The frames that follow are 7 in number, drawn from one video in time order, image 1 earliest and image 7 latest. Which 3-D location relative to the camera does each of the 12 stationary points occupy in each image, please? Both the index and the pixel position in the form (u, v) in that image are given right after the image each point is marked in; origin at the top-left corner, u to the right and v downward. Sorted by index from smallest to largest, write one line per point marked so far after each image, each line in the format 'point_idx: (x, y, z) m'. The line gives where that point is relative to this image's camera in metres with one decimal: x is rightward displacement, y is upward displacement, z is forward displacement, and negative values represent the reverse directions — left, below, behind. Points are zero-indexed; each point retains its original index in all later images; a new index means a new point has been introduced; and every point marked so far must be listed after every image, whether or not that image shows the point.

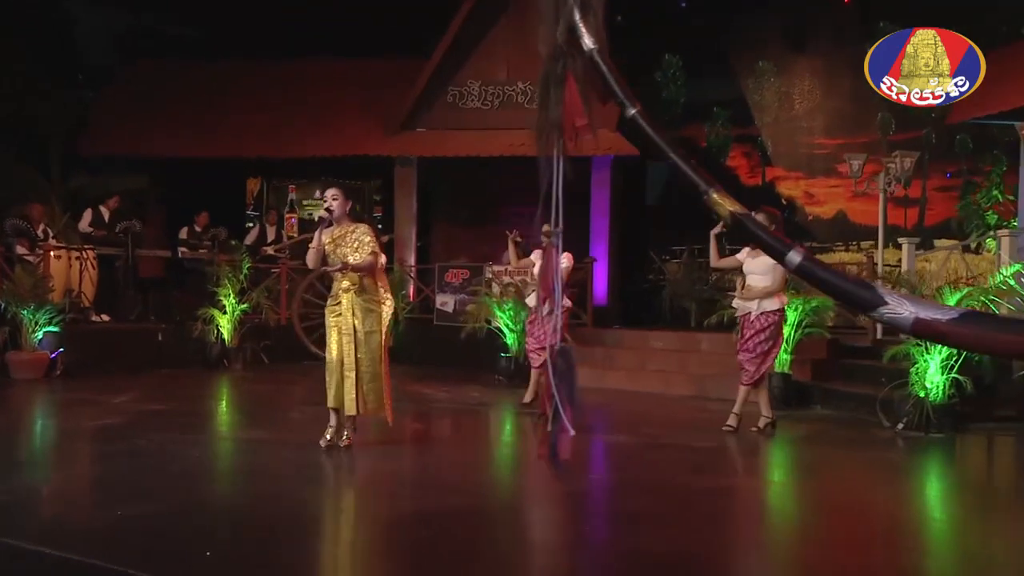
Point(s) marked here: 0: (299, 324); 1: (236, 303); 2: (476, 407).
0: (-1.4, -0.2, +11.1) m
1: (-1.8, -0.1, +10.9) m
2: (-0.2, -0.7, +9.8) m
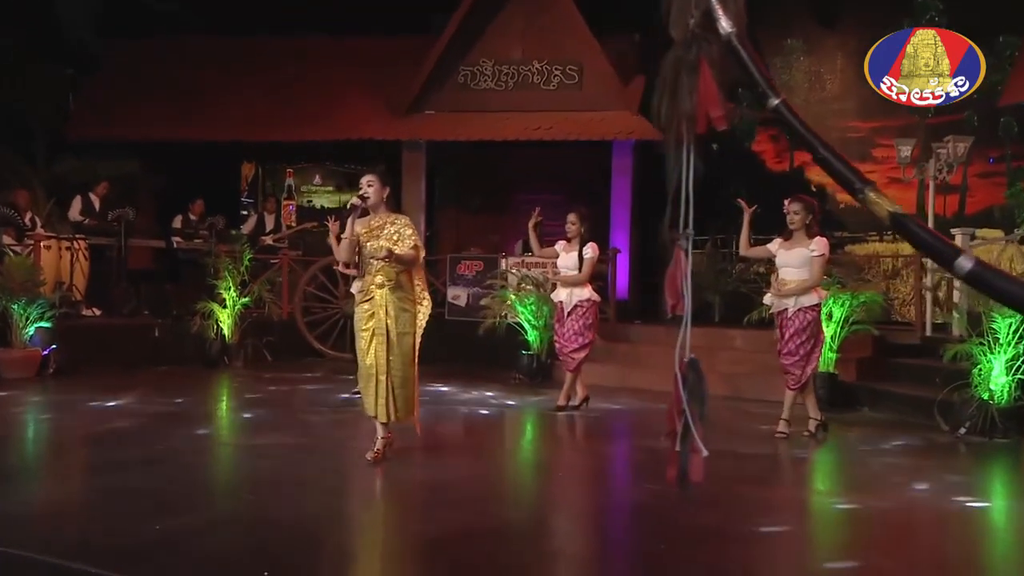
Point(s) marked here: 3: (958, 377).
0: (-1.3, -0.2, +10.4) m
1: (-1.7, -0.1, +10.2) m
2: (-0.1, -0.7, +9.2) m
3: (+2.4, -0.5, +8.6) m
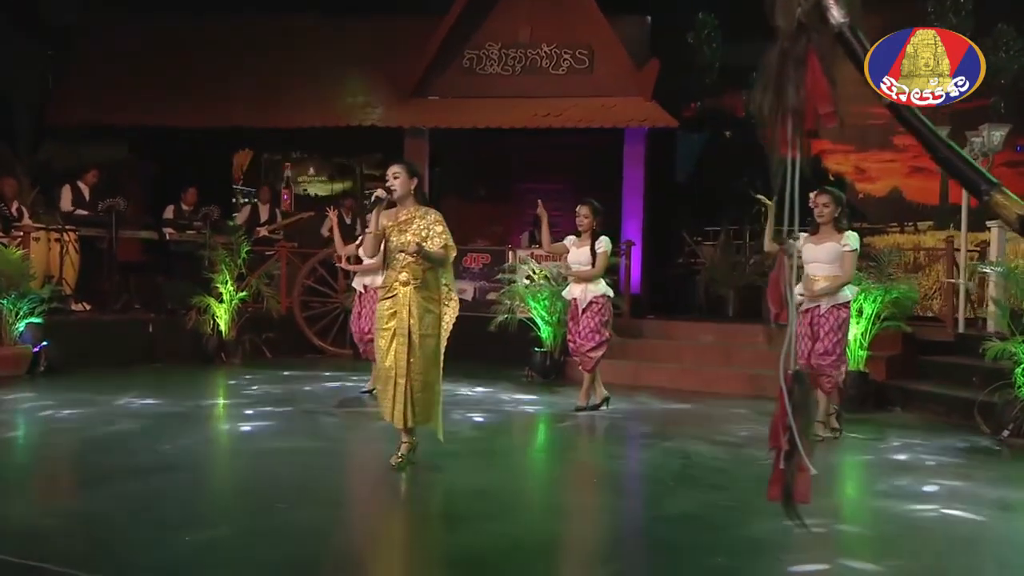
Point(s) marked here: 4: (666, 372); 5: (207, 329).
0: (-1.3, -0.2, +10.0) m
1: (-1.7, 0.0, +9.7) m
2: (0.0, -0.6, +8.8) m
3: (+2.5, -0.4, +8.3) m
4: (+0.9, -0.5, +9.4) m
5: (-1.8, -0.2, +9.8) m
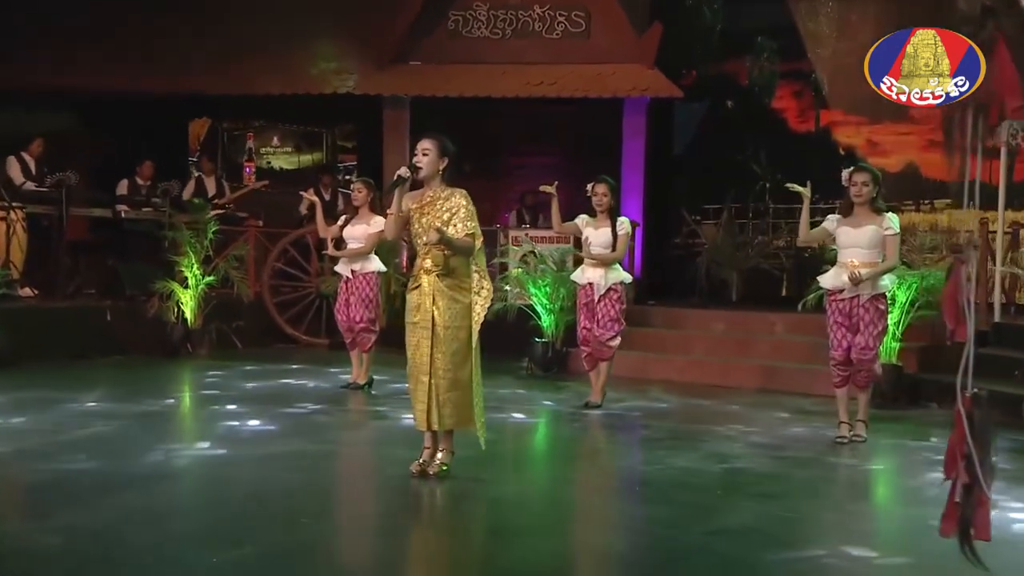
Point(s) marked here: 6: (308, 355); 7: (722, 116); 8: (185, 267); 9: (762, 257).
0: (-1.3, -0.1, +9.1) m
1: (-1.7, +0.1, +8.8) m
2: (+0.1, -0.6, +8.0) m
3: (+2.5, -0.4, +7.6) m
4: (+0.9, -0.4, +8.6) m
5: (-1.9, -0.2, +8.9) m
6: (-1.2, -0.4, +9.3) m
7: (+1.4, +1.1, +10.4) m
8: (-1.8, +0.1, +8.8) m
9: (+1.5, +0.2, +9.6) m
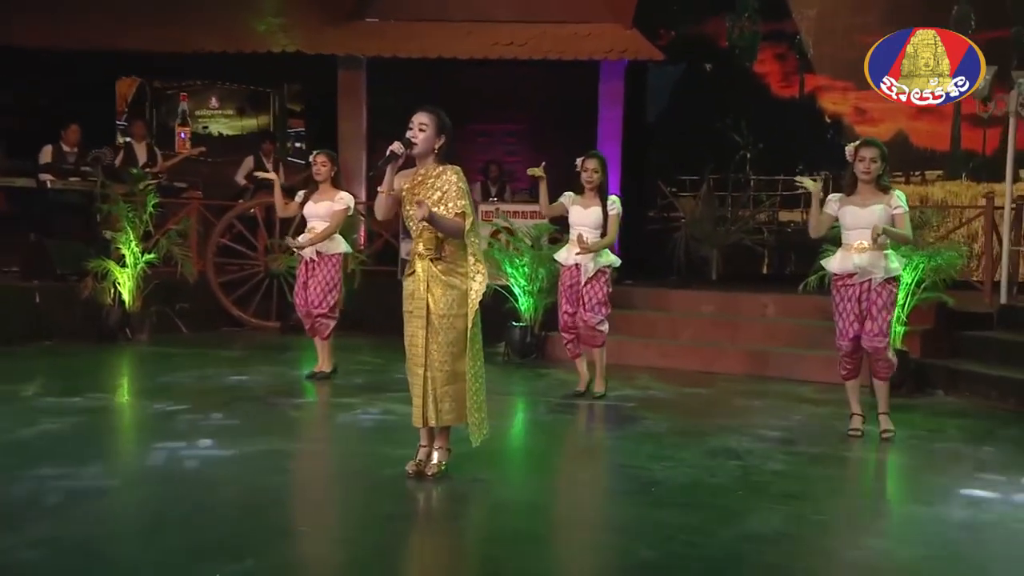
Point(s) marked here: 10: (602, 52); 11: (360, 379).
0: (-1.5, 0.0, +8.3) m
1: (-1.8, +0.2, +8.0) m
2: (0.0, -0.5, +7.3) m
3: (+2.4, -0.3, +7.1) m
4: (+0.8, -0.3, +8.0) m
5: (-2.0, -0.1, +8.0) m
6: (-1.3, -0.3, +8.5) m
7: (+1.1, +1.3, +9.7) m
8: (-1.9, +0.2, +8.0) m
9: (+1.3, +0.3, +9.0) m
10: (+0.5, +1.2, +8.5) m
11: (-0.7, -0.4, +7.5) m
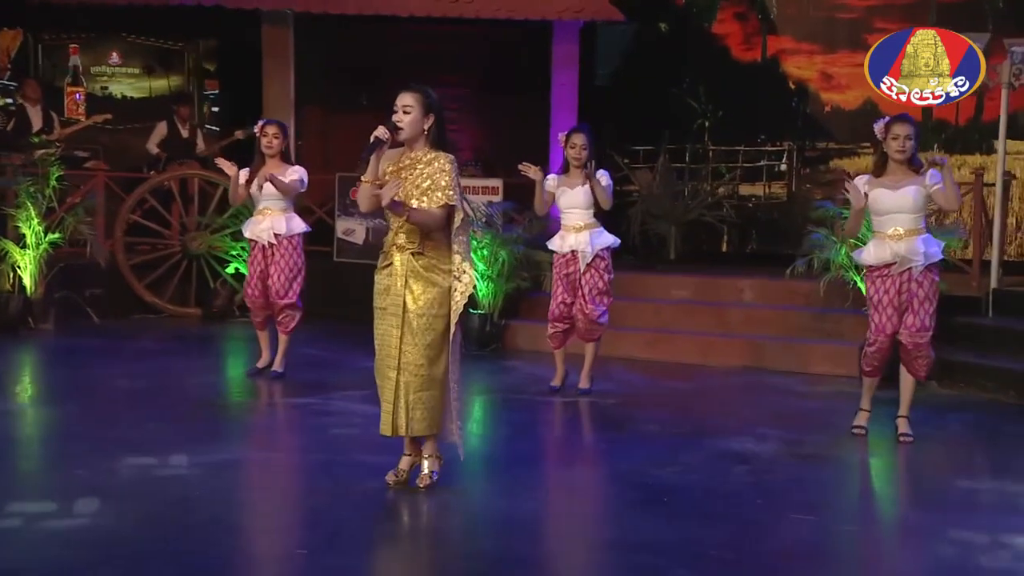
0: (-1.7, +0.1, +7.4) m
1: (-2.0, +0.2, +7.1) m
2: (-0.2, -0.4, +6.6) m
3: (+2.3, -0.2, +6.5) m
4: (+0.5, -0.2, +7.3) m
5: (-2.2, 0.0, +7.1) m
6: (-1.6, -0.2, +7.6) m
7: (+0.8, +1.4, +9.0) m
8: (-2.1, +0.3, +7.1) m
9: (+1.0, +0.4, +8.3) m
10: (+0.2, +1.3, +7.7) m
11: (-0.9, -0.4, +6.7) m
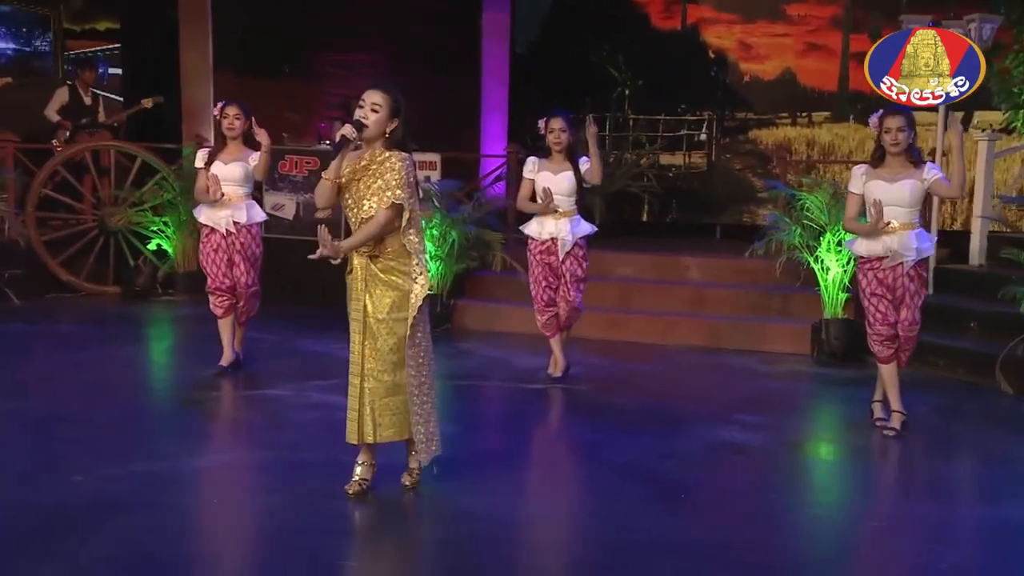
0: (-1.9, +0.2, +7.0) m
1: (-2.2, +0.3, +6.6) m
2: (-0.3, -0.4, +6.4) m
3: (+2.2, -0.2, +6.7) m
4: (+0.3, -0.1, +7.2) m
5: (-2.4, +0.1, +6.6) m
6: (-1.8, -0.1, +7.2) m
7: (+0.3, +1.5, +8.9) m
8: (-2.3, +0.3, +6.6) m
9: (+0.6, +0.6, +8.2) m
10: (-0.1, +1.4, +7.5) m
11: (-1.0, -0.3, +6.4) m
